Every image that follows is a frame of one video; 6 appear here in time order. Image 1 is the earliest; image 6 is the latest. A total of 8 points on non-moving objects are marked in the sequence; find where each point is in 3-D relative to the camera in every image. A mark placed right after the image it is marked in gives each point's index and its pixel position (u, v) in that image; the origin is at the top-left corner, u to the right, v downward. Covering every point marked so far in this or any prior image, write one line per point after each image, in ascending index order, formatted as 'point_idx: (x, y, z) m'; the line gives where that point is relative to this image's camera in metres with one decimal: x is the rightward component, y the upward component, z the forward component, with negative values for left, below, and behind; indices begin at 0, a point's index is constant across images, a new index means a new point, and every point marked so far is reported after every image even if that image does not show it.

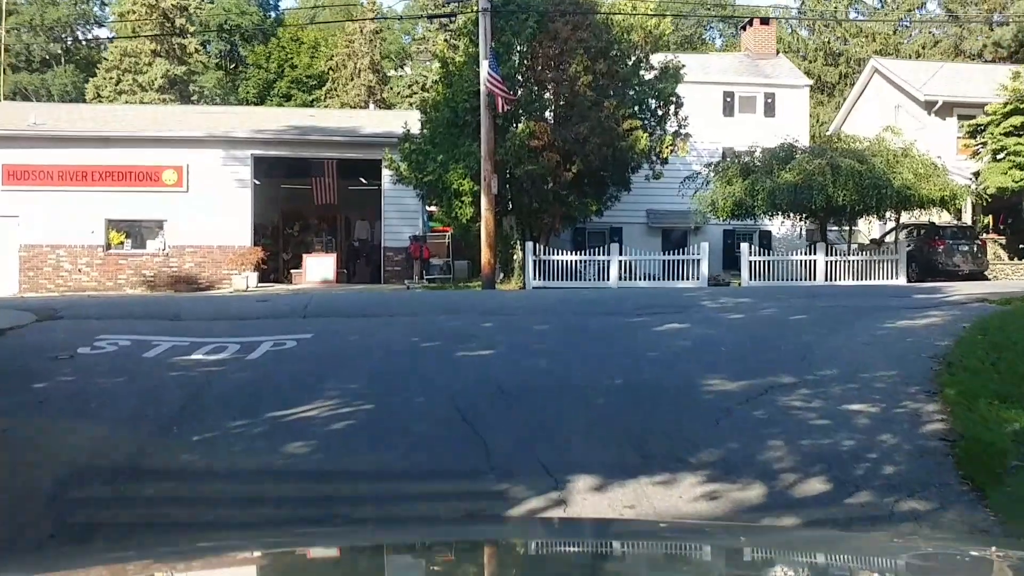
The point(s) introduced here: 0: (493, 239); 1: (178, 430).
0: (-0.1, +0.9, +18.6) m
1: (-2.1, -1.0, +6.8) m
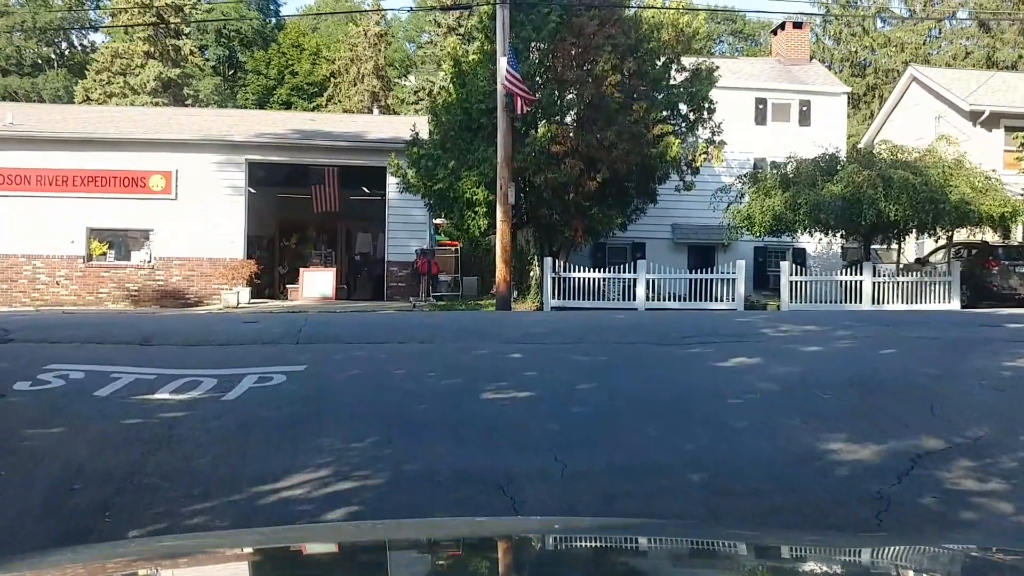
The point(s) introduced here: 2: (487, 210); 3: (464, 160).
0: (+0.1, +0.6, +17.5) m
1: (-1.9, -1.1, +5.7) m
2: (-0.3, +1.4, +19.4) m
3: (-0.7, +2.5, +19.7) m
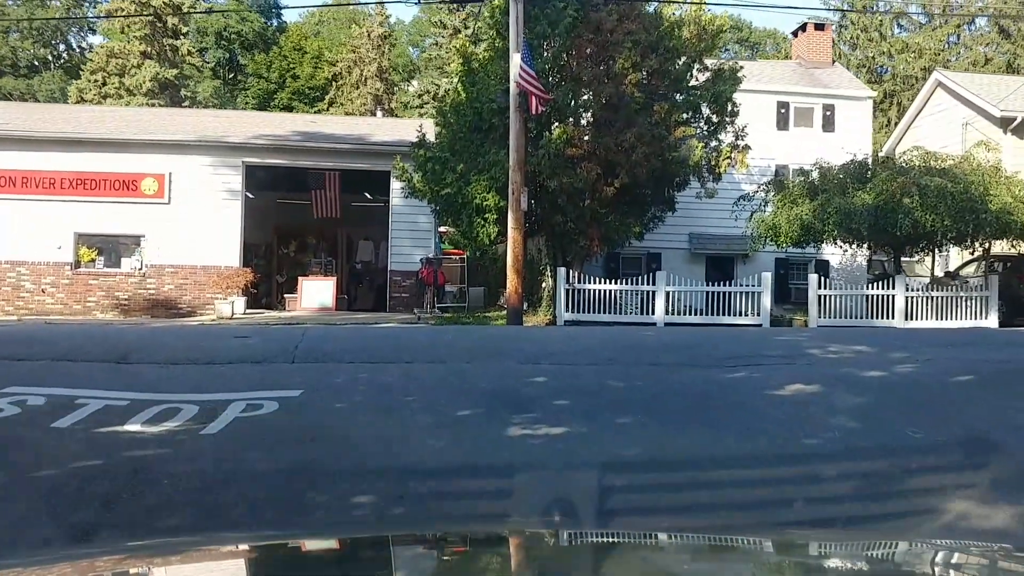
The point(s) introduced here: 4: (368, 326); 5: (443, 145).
0: (+0.2, +0.4, +16.8) m
1: (-1.8, -1.1, +5.0) m
2: (-0.2, +1.3, +18.8) m
3: (-0.6, +2.3, +19.1) m
4: (-1.9, -0.6, +14.1) m
5: (-1.2, +2.7, +19.6) m
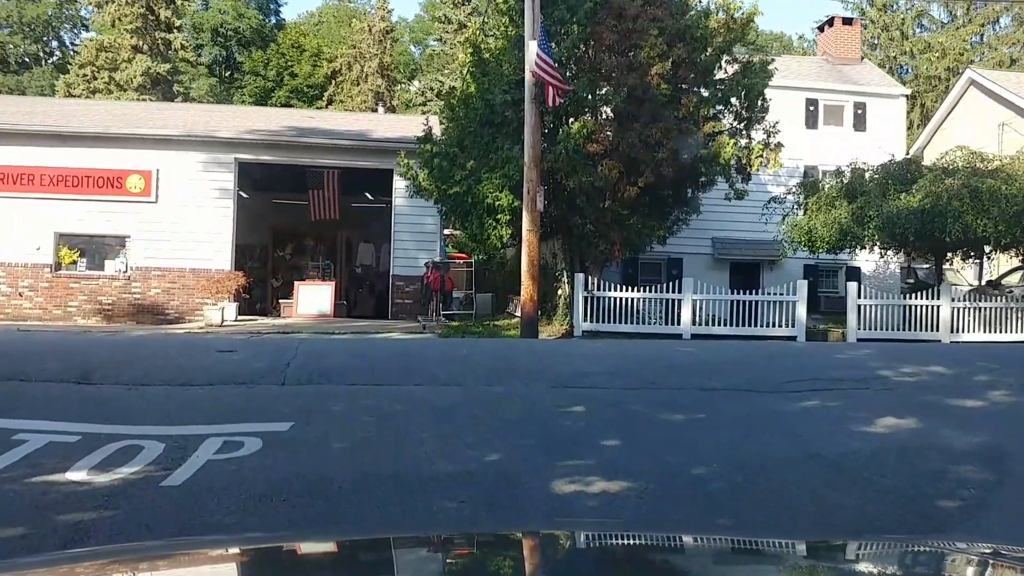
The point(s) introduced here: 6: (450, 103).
0: (+0.3, +0.3, +15.9) m
1: (-1.7, -1.2, +4.1) m
2: (-0.1, +1.1, +17.9) m
3: (-0.5, +2.2, +18.3) m
4: (-1.8, -0.7, +13.2) m
5: (-1.1, +2.6, +18.8) m
6: (-1.1, +3.3, +19.5) m
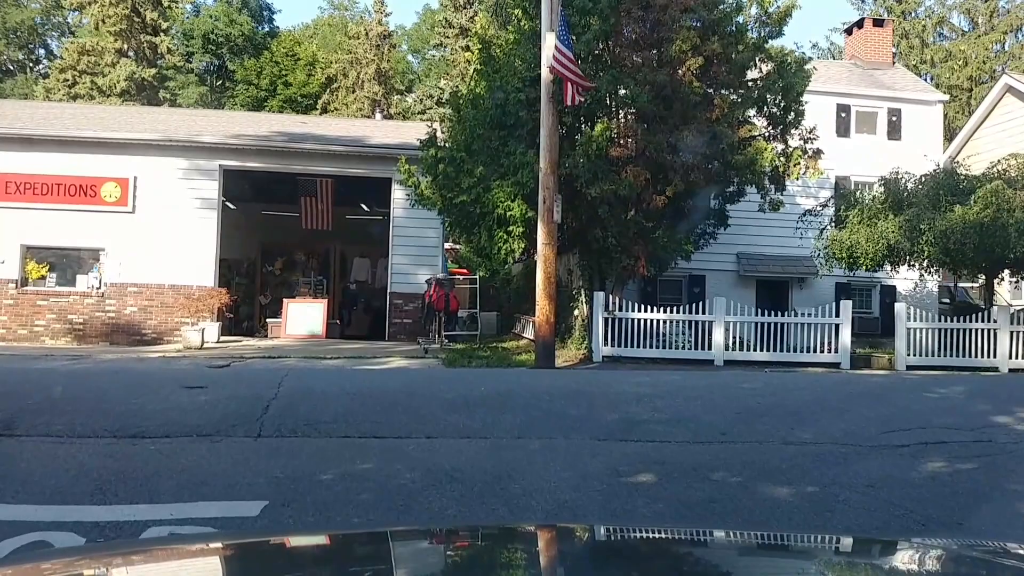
0: (+0.4, 0.0, +14.9) m
1: (-1.5, -1.2, +3.1) m
2: (0.0, +0.9, +17.0) m
3: (-0.4, +1.9, +17.3) m
4: (-1.7, -0.9, +12.2) m
5: (-1.0, +2.3, +17.8) m
6: (-1.1, +3.0, +18.5) m
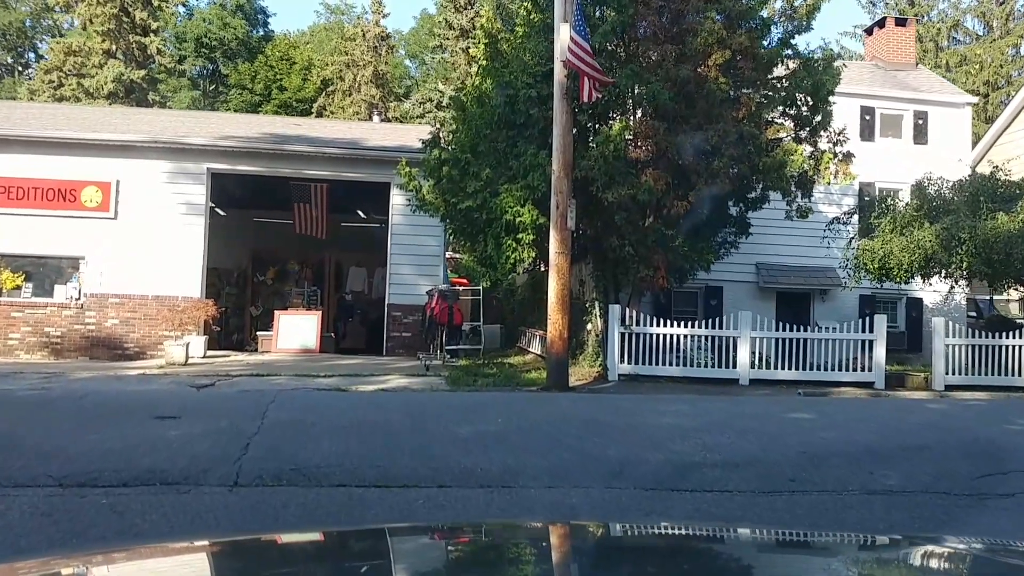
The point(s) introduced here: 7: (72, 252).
0: (+0.4, -0.1, +14.3) m
1: (-1.5, -1.3, +2.4) m
2: (0.0, +0.7, +16.3) m
3: (-0.4, +1.7, +16.6) m
4: (-1.7, -1.0, +11.5) m
5: (-1.0, +2.1, +17.2) m
6: (-1.0, +2.9, +17.9) m
7: (-7.7, +0.7, +19.7) m
